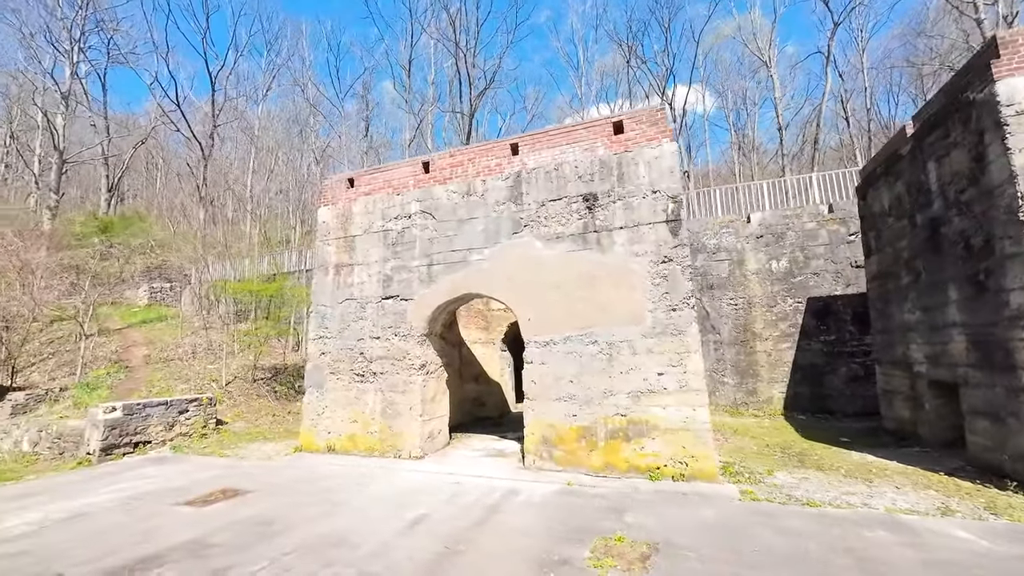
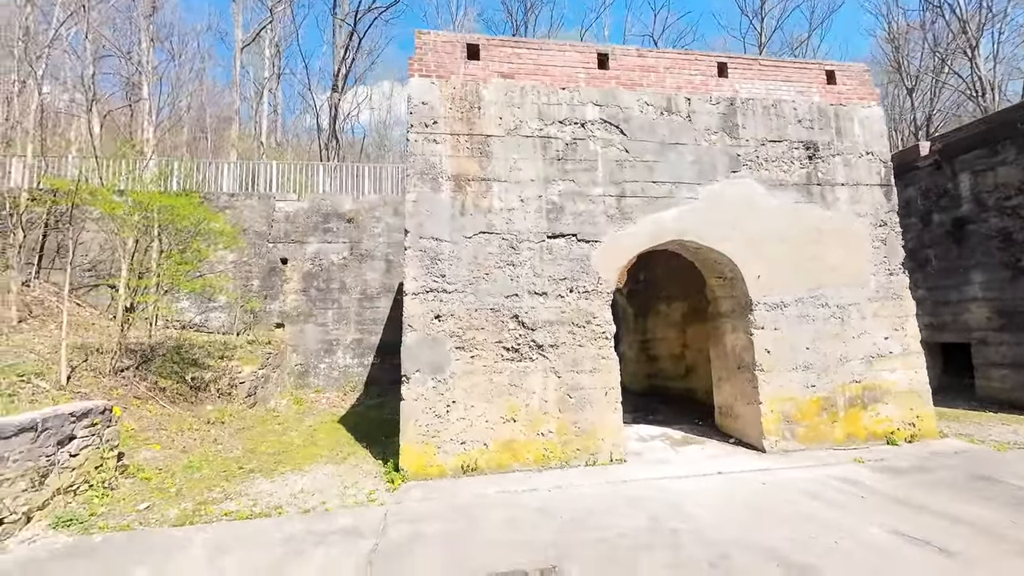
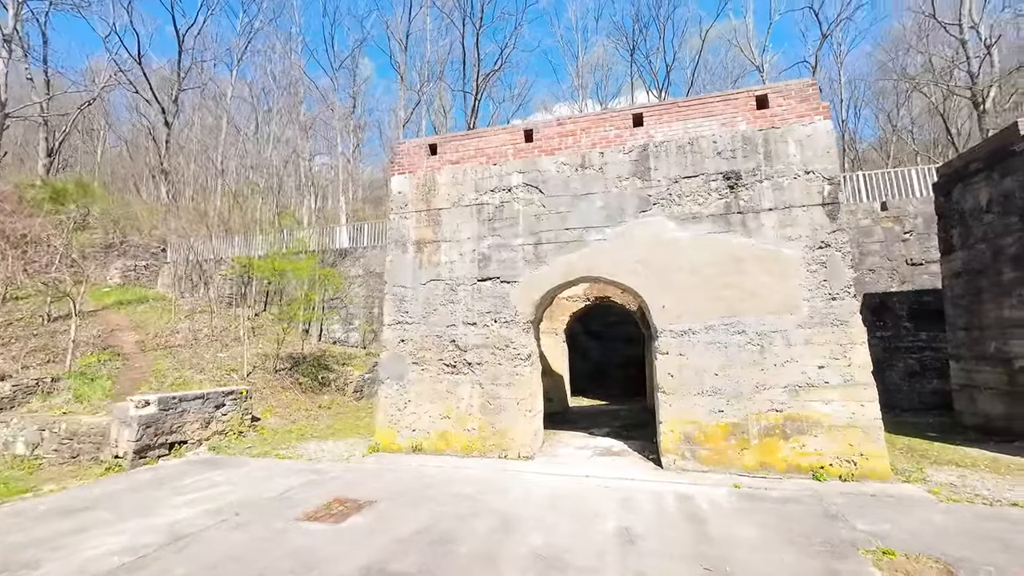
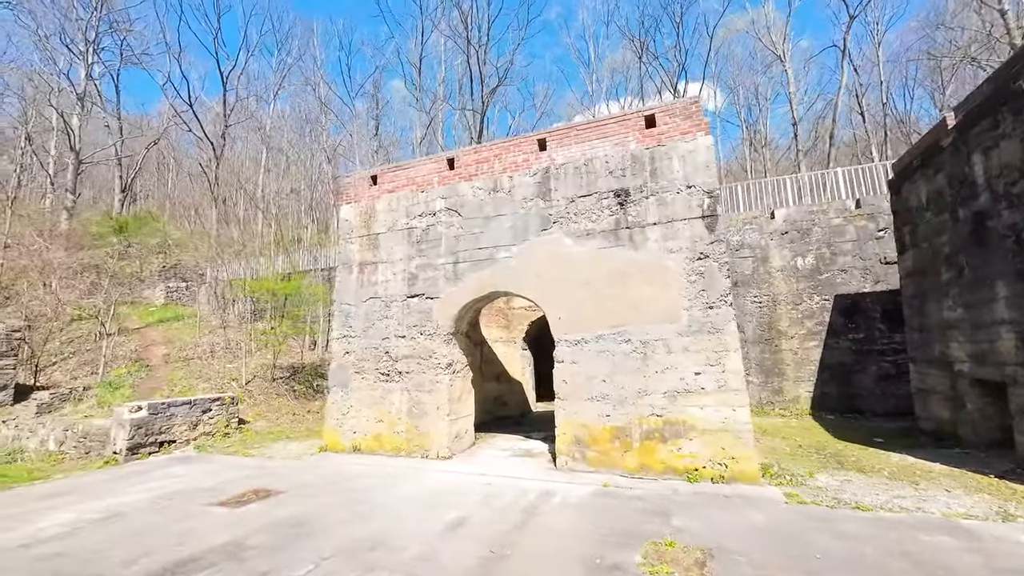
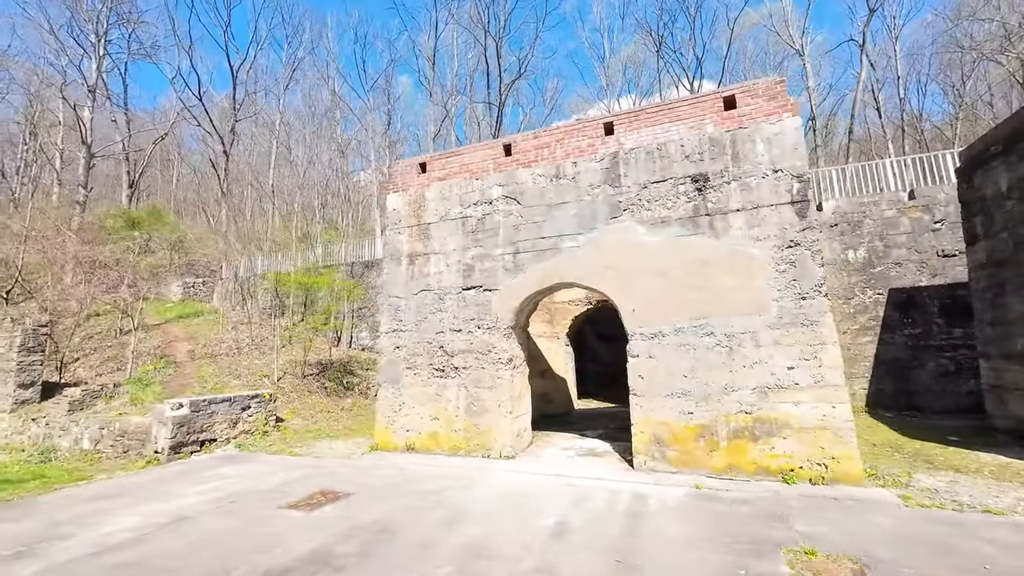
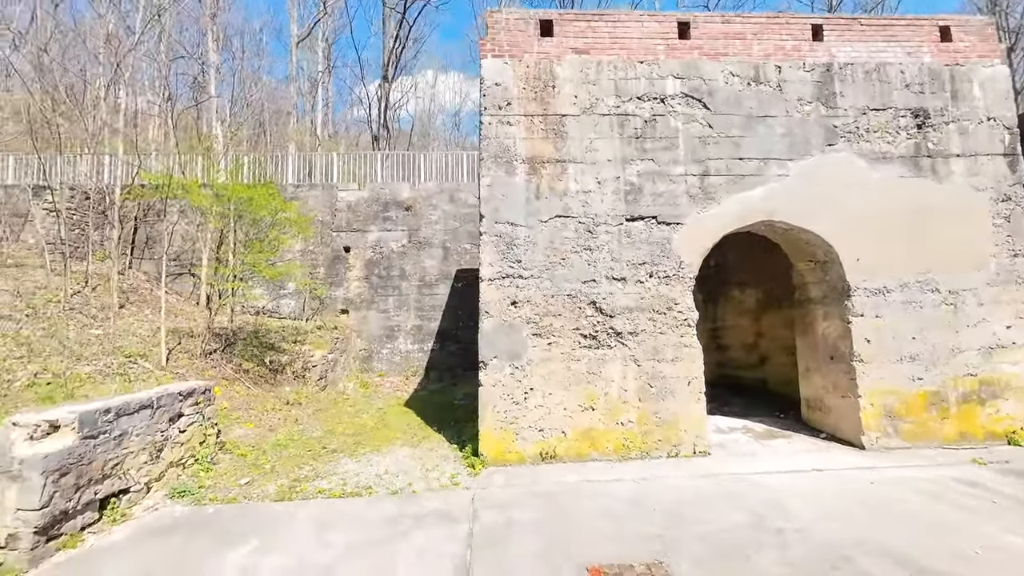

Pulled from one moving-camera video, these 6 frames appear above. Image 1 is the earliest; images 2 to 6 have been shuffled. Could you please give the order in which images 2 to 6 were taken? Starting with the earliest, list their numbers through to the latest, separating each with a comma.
4, 5, 3, 2, 6
